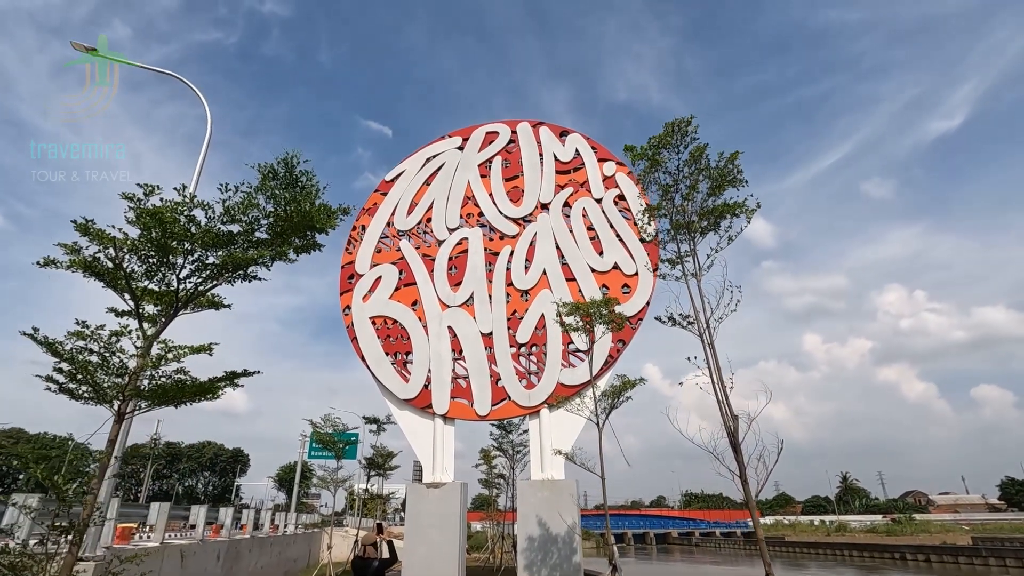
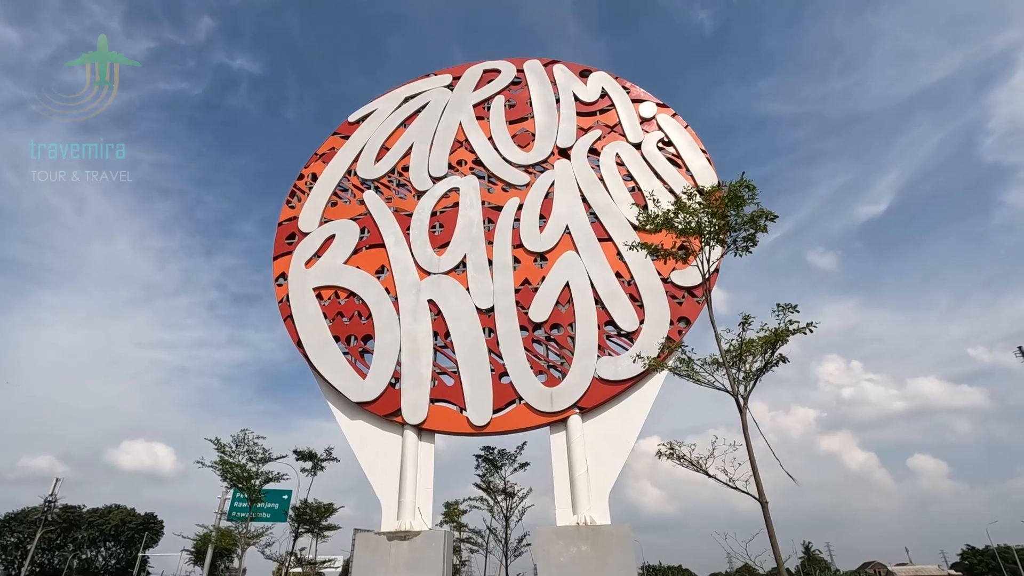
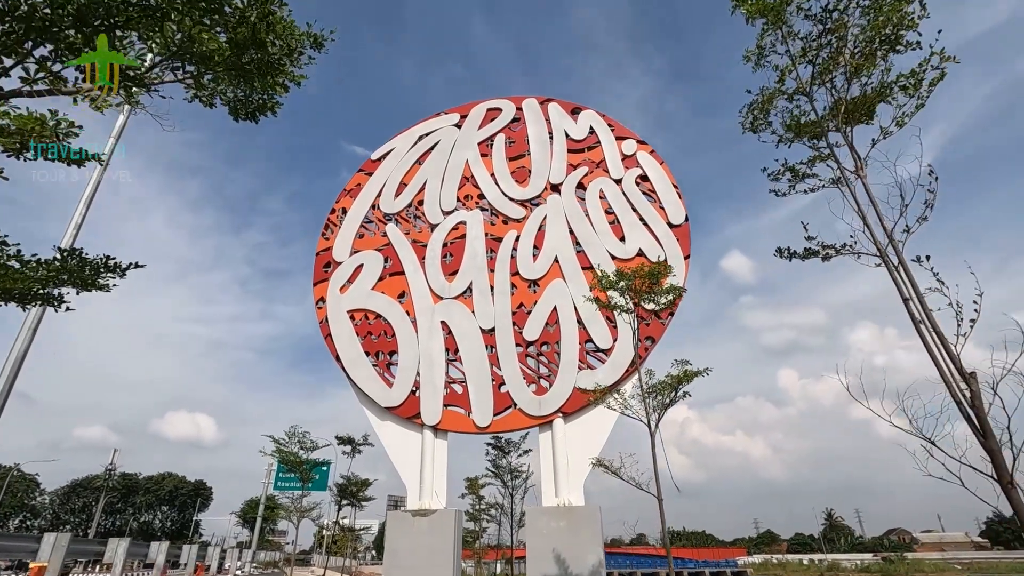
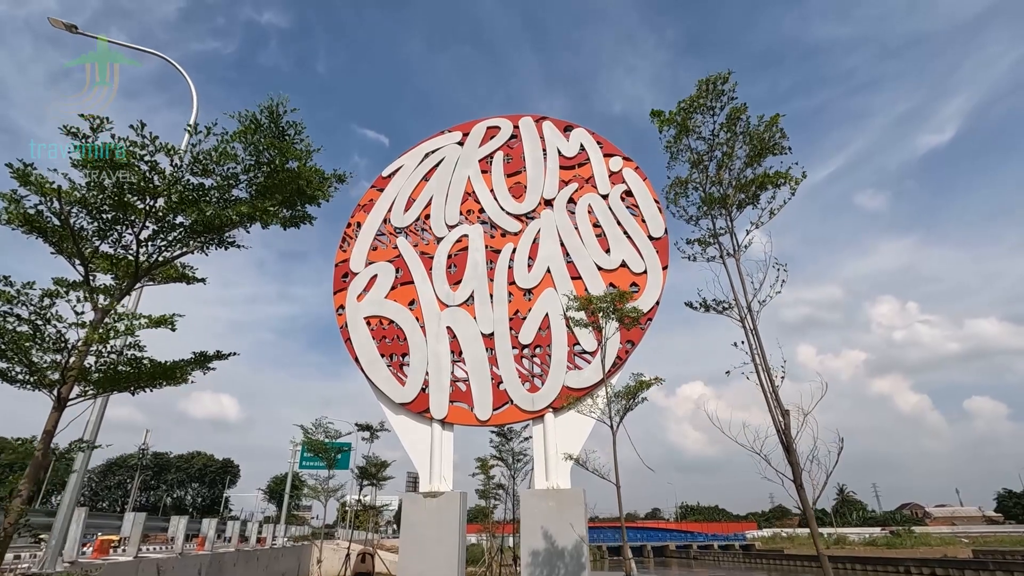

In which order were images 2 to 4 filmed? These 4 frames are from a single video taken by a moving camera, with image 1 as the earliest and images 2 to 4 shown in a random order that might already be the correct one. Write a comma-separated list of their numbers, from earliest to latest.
4, 3, 2
